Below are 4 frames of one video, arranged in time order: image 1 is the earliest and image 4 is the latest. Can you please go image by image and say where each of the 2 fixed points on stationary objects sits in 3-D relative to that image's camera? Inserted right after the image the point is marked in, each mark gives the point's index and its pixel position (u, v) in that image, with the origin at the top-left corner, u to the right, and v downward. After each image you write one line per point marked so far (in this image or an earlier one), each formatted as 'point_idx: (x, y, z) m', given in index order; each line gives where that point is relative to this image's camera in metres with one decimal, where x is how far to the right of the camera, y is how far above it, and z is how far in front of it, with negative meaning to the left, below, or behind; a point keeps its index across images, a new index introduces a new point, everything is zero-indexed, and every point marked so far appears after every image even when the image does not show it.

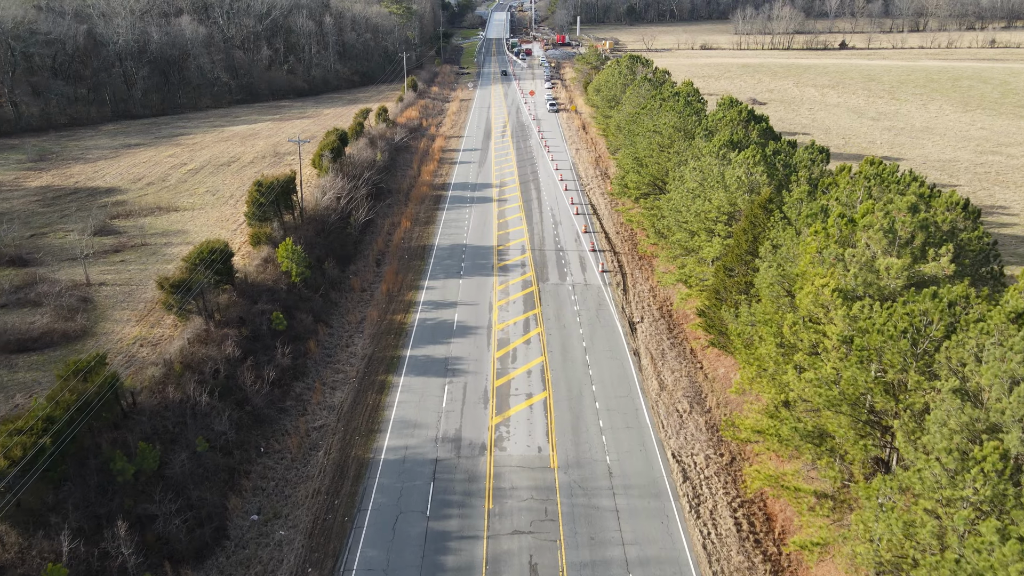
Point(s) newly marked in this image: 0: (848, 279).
0: (+9.8, +0.3, +19.7) m
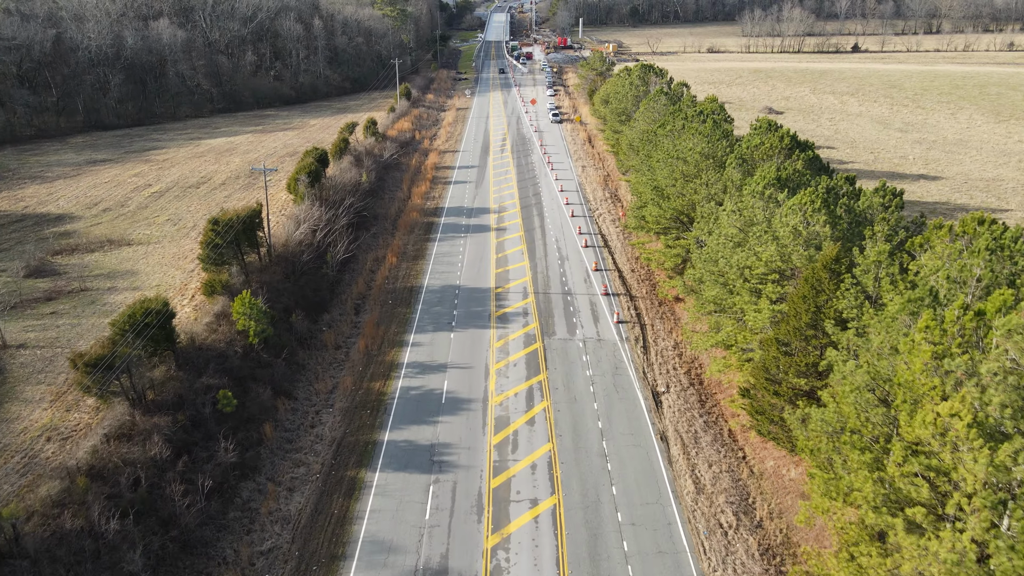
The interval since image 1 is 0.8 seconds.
0: (+9.8, -2.4, +14.0) m
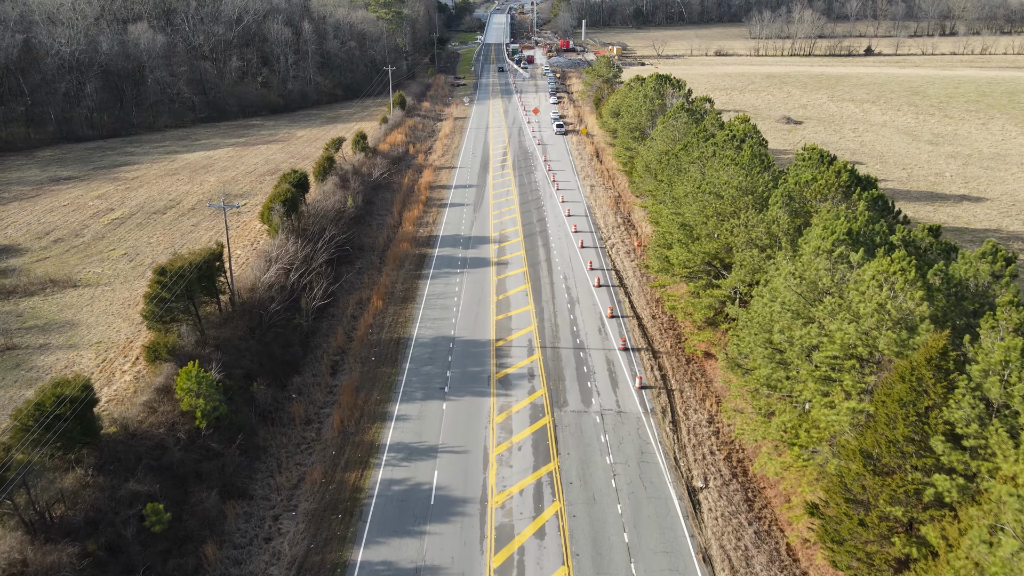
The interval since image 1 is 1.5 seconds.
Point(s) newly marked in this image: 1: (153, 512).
0: (+9.9, -5.0, +8.7) m
1: (-10.5, -6.6, +19.8) m
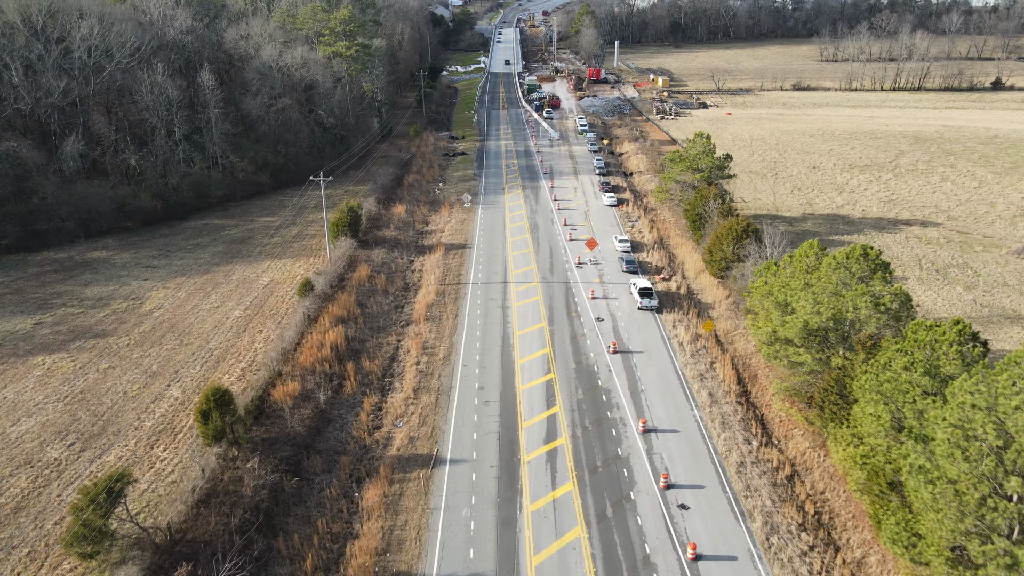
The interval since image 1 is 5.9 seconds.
0: (+12.2, -22.6, -26.6) m
1: (-8.2, -24.2, -15.4) m
